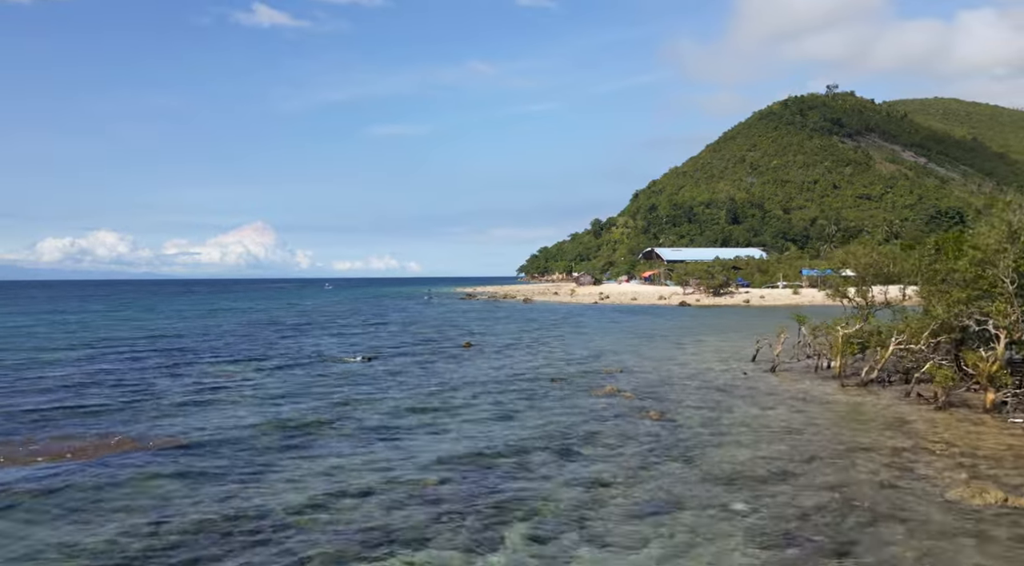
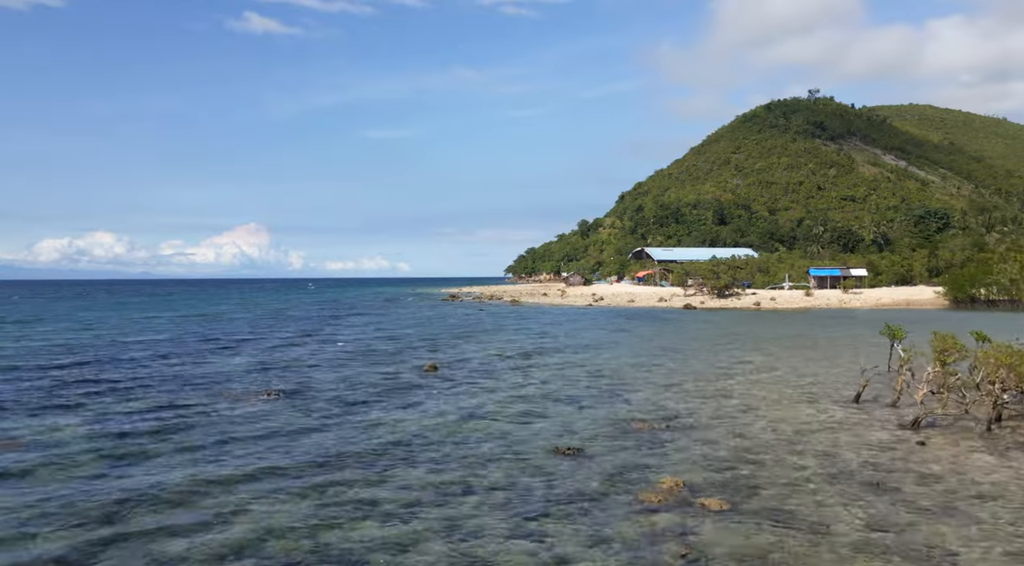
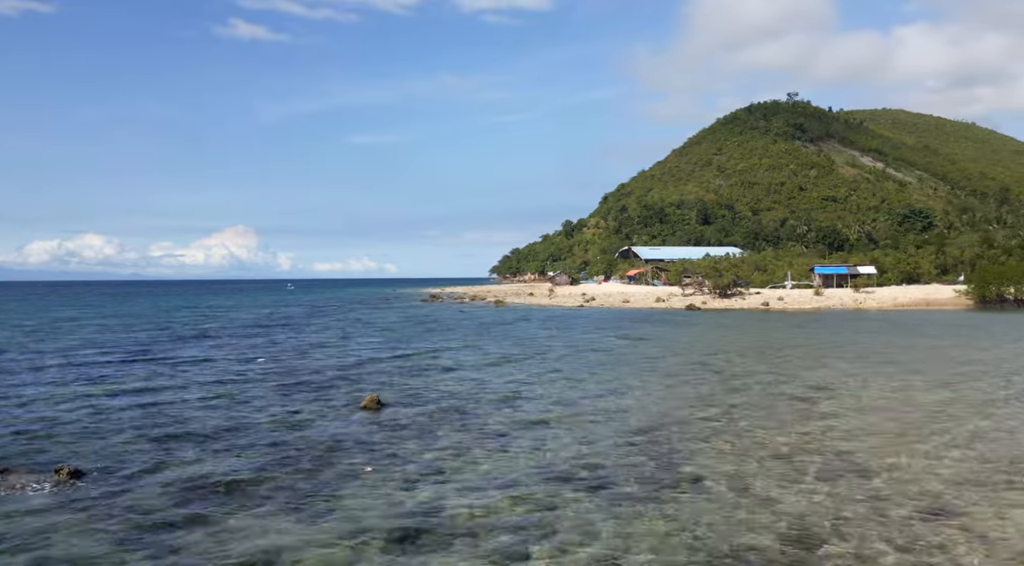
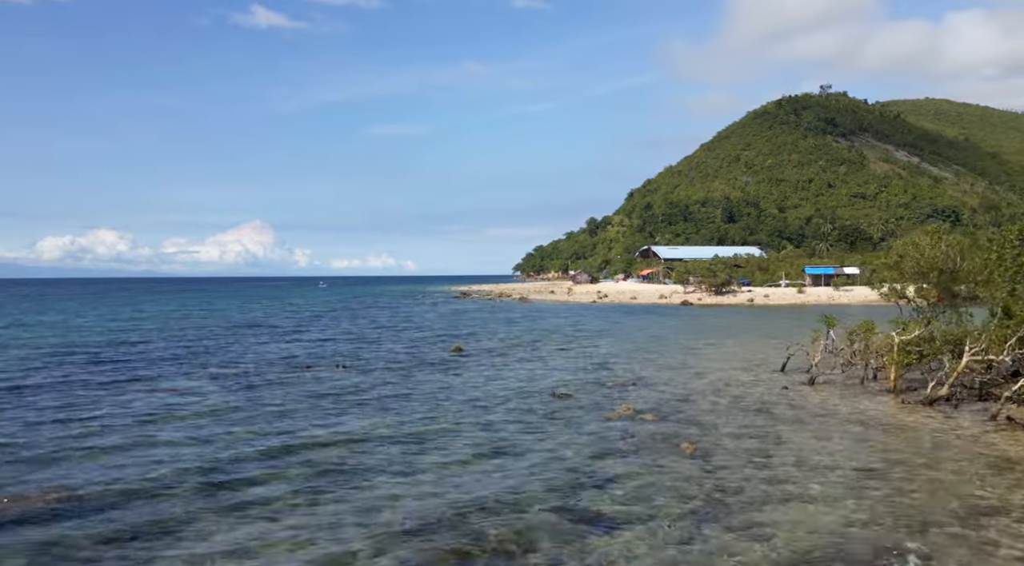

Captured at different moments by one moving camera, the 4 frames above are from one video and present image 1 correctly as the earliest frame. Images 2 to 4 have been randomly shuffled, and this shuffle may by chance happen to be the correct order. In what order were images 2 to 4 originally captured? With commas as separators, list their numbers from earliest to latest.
4, 2, 3
